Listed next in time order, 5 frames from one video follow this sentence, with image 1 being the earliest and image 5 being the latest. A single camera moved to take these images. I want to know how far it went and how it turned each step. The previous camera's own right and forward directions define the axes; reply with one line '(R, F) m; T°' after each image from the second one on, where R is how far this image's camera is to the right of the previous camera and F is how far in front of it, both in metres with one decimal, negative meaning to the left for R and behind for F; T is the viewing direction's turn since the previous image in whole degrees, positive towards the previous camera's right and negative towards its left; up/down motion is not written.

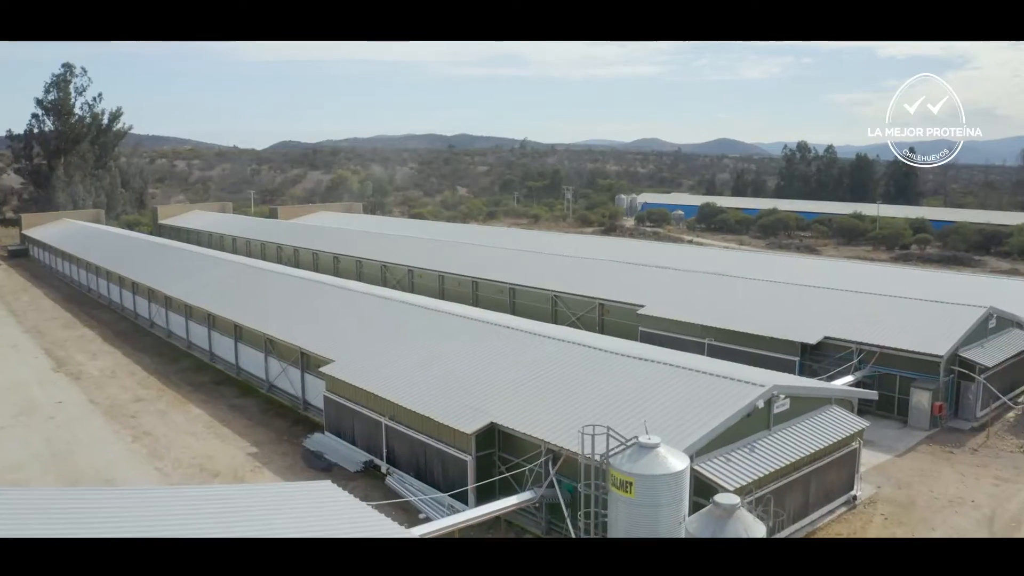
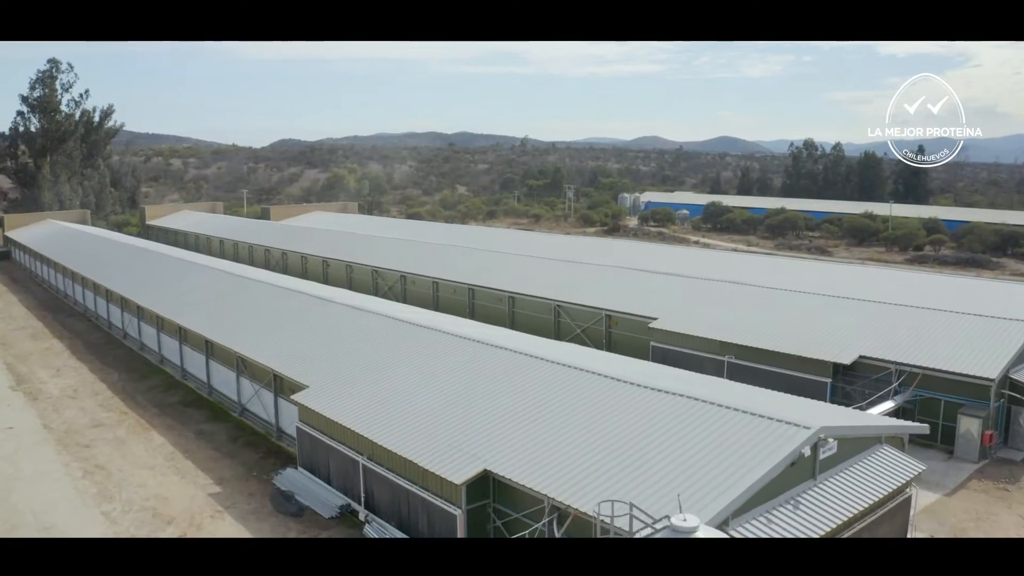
(0.0, +1.6) m; 0°
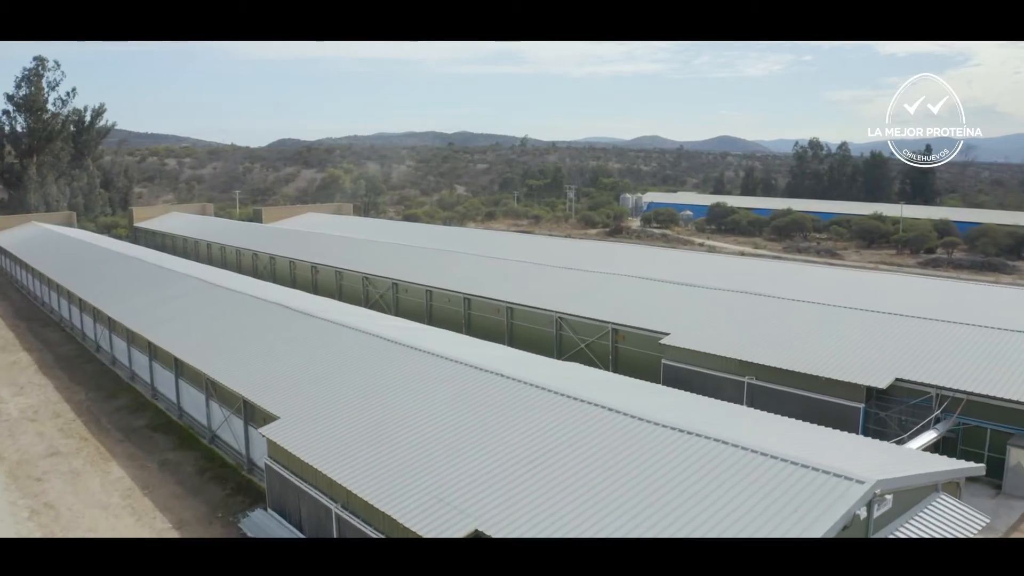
(0.0, +1.3) m; 0°
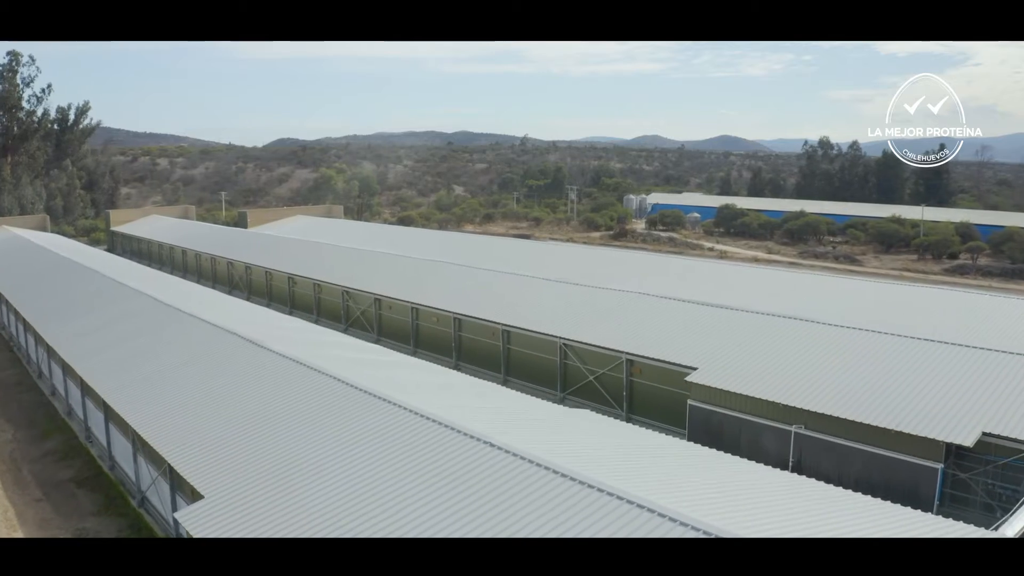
(+0.1, +2.4) m; 0°
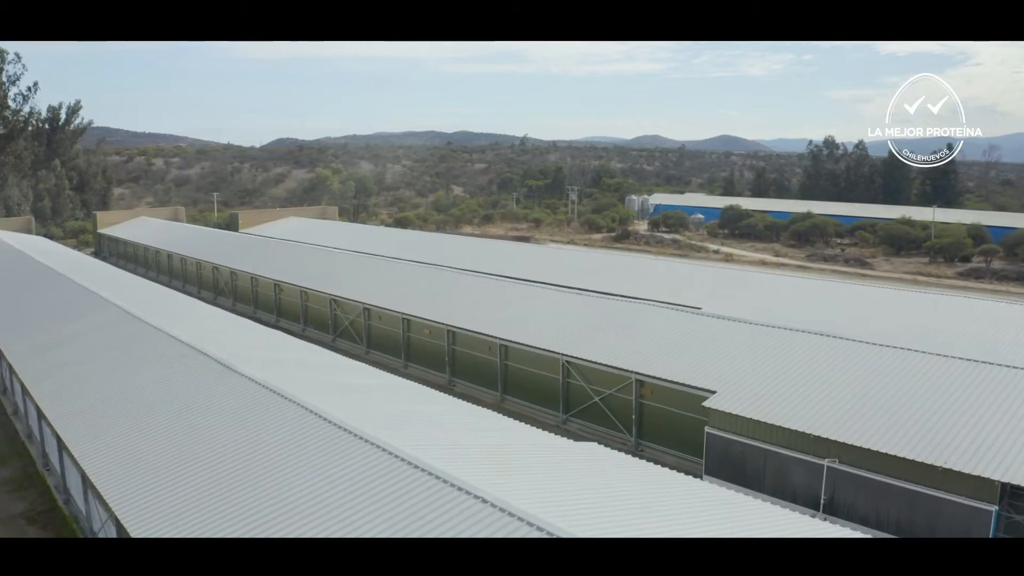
(0.0, +1.2) m; 0°
